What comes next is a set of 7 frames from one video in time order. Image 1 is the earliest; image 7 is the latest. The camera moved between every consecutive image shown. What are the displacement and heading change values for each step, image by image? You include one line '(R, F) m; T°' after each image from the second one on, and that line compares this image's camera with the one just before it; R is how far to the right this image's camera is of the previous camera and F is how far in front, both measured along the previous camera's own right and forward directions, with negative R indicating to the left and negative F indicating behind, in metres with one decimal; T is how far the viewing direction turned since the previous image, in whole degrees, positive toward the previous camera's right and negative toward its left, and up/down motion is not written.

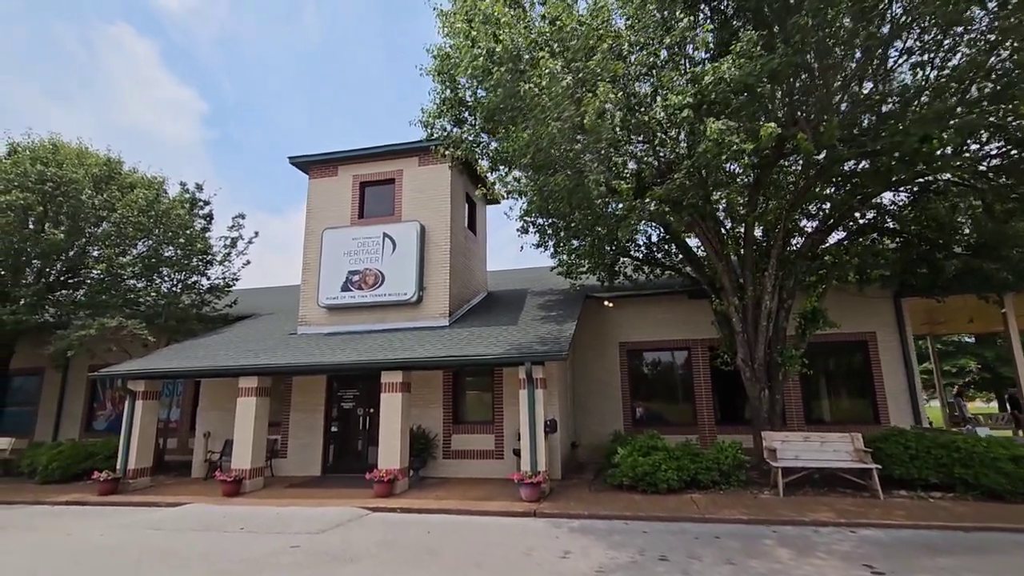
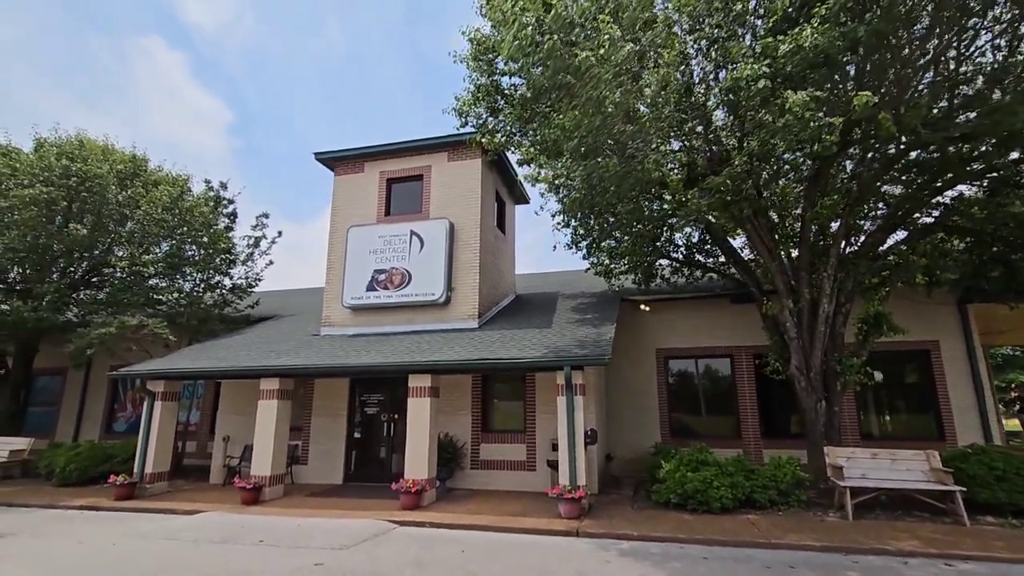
(-0.4, +0.7) m; -2°
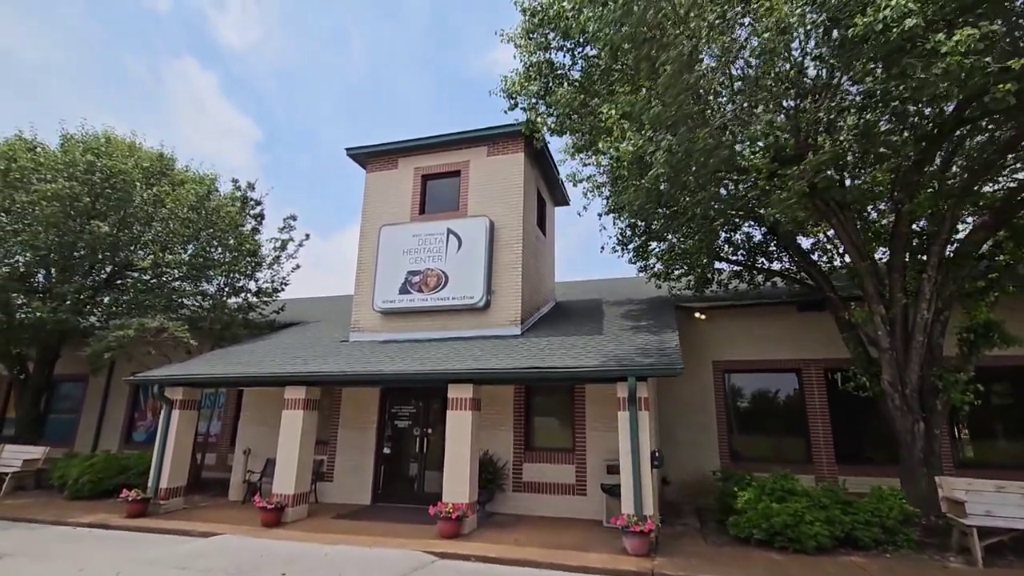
(-0.6, +1.1) m; -2°
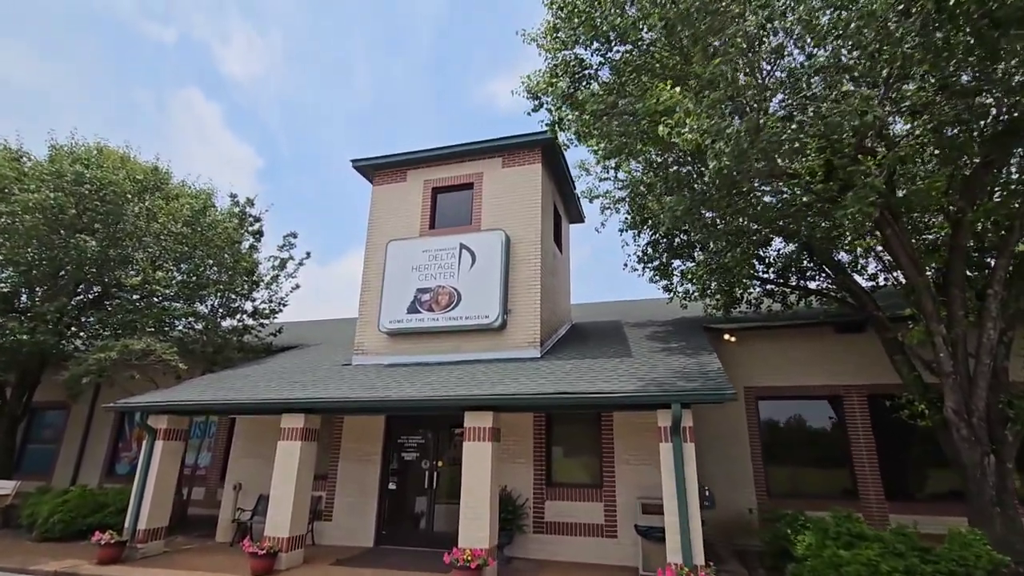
(-0.4, +0.9) m; 0°
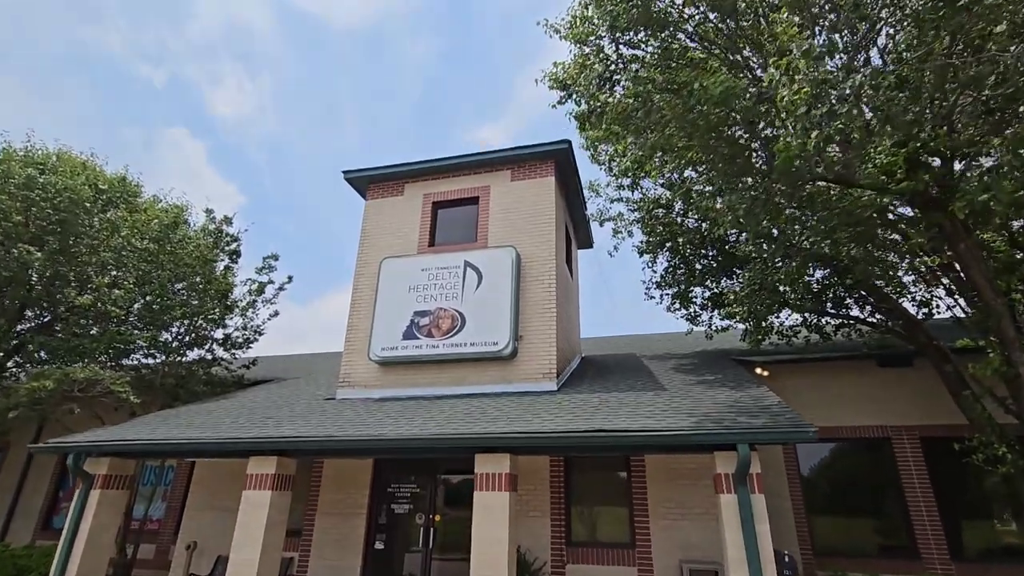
(-0.5, +1.3) m; +2°
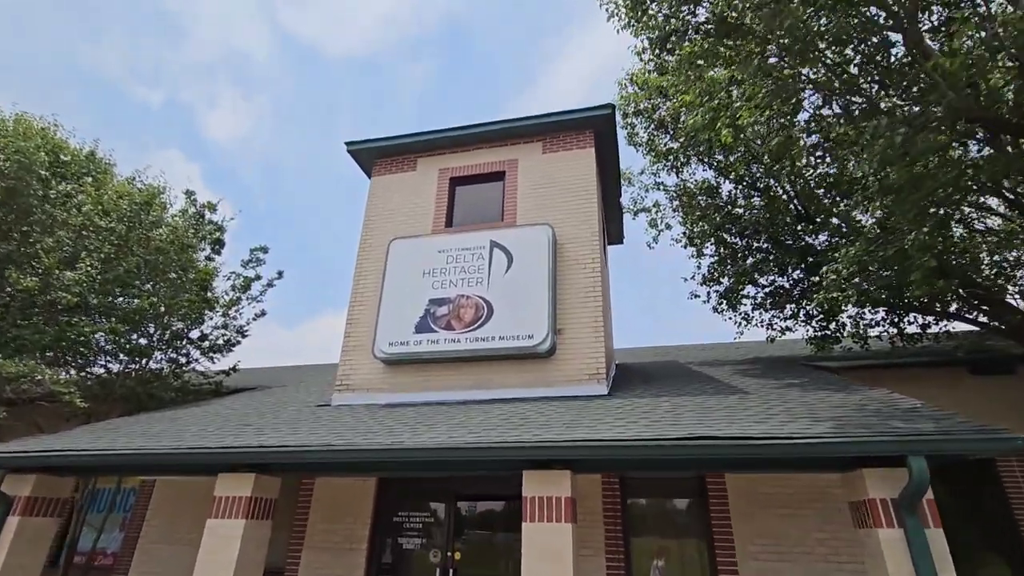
(-0.7, +1.7) m; +1°
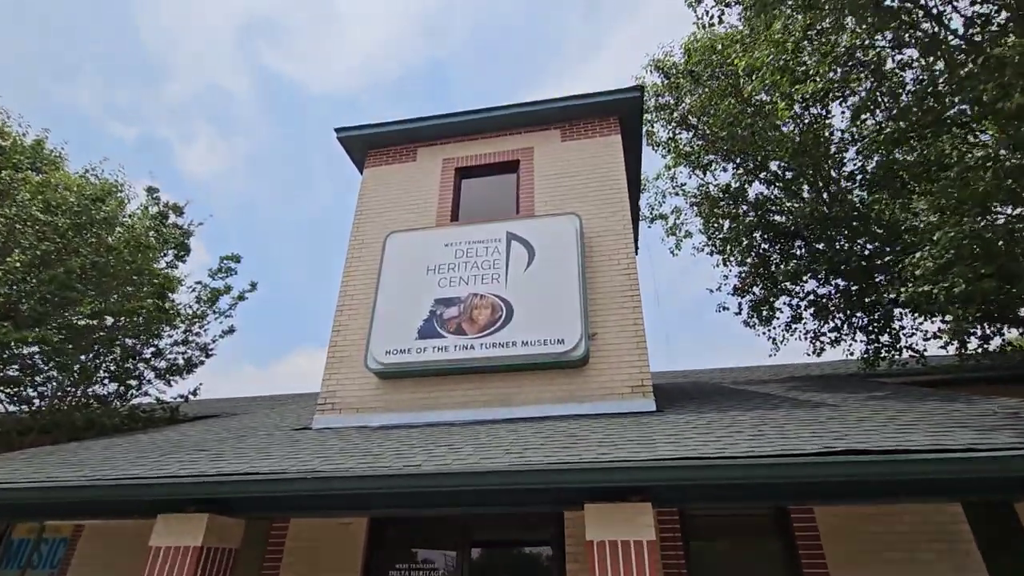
(-0.6, +1.3) m; +3°
